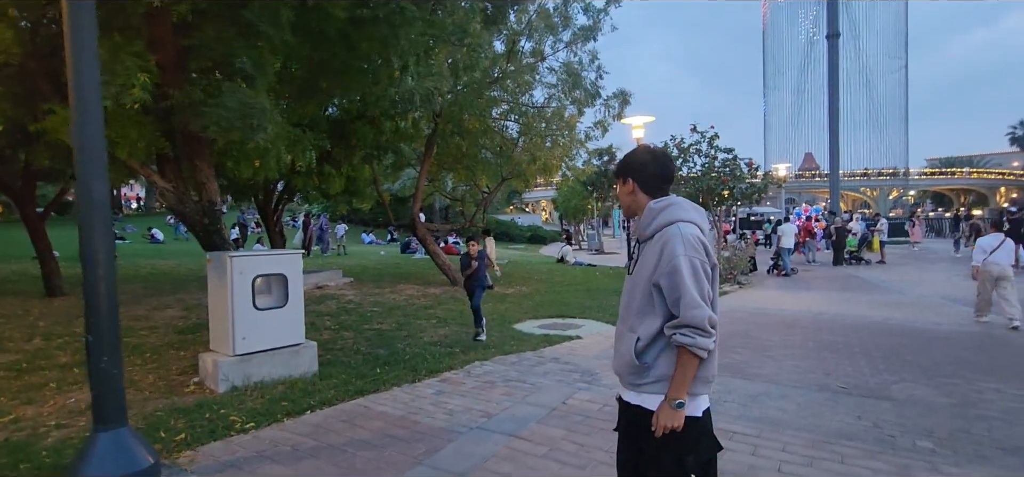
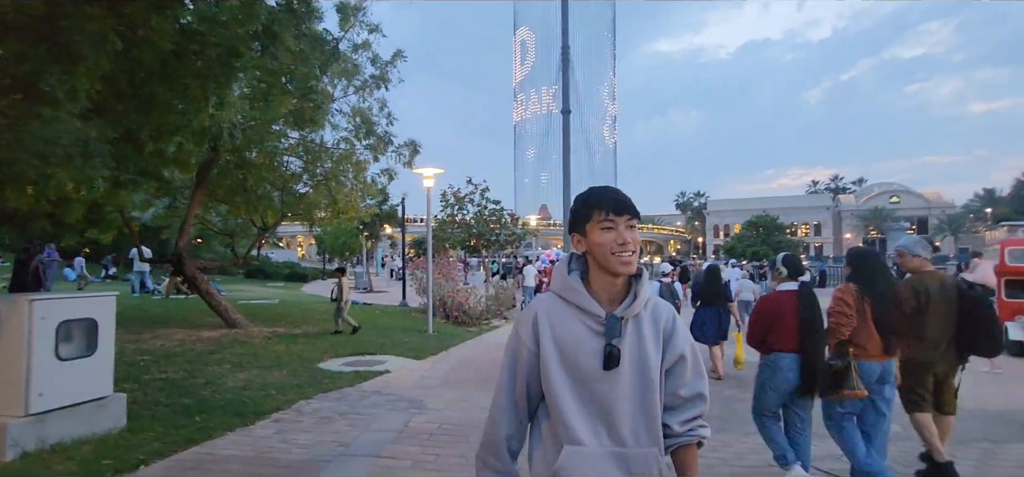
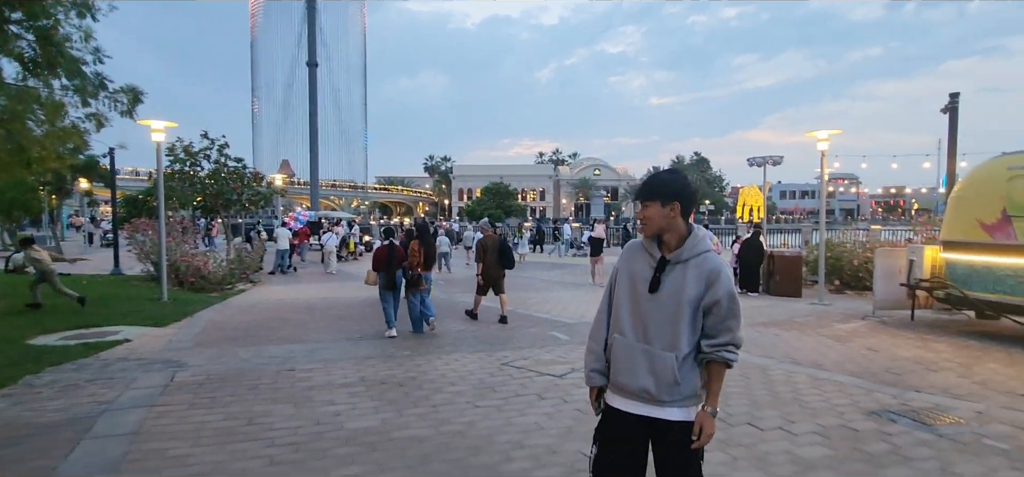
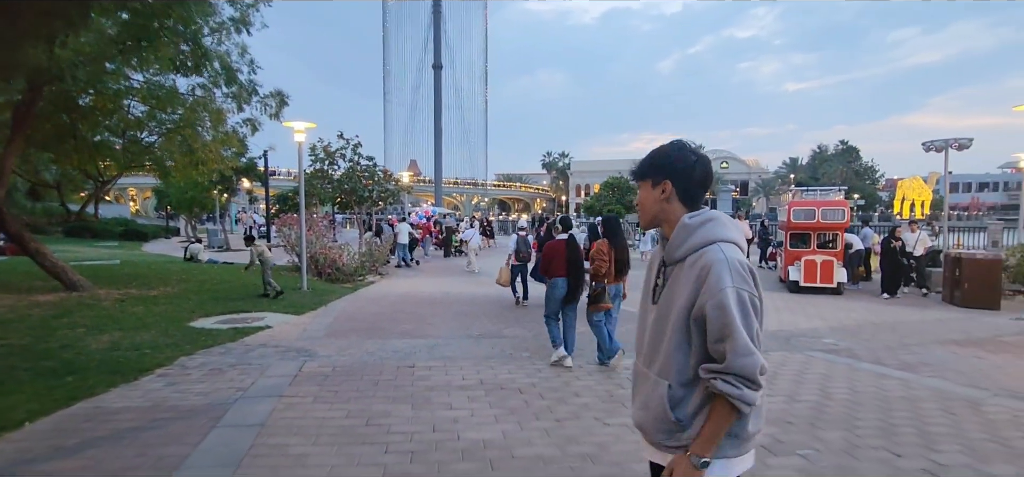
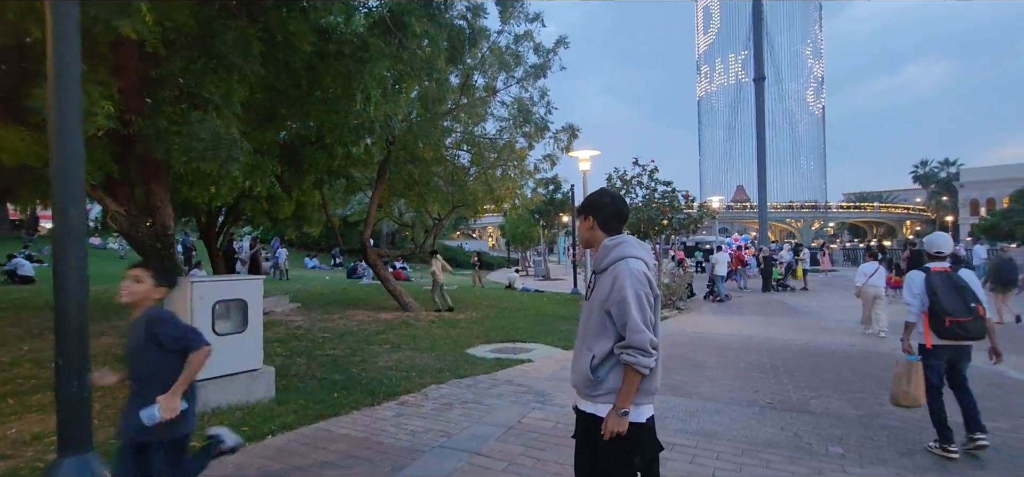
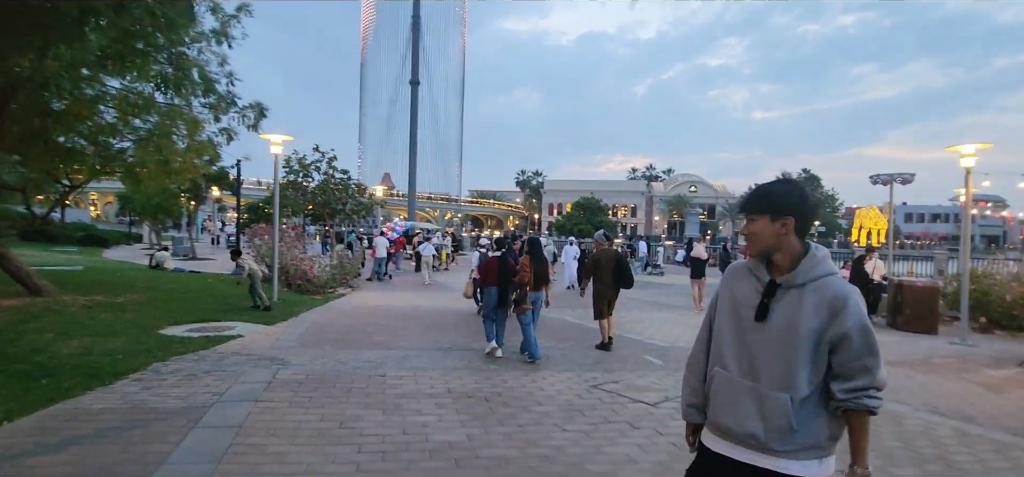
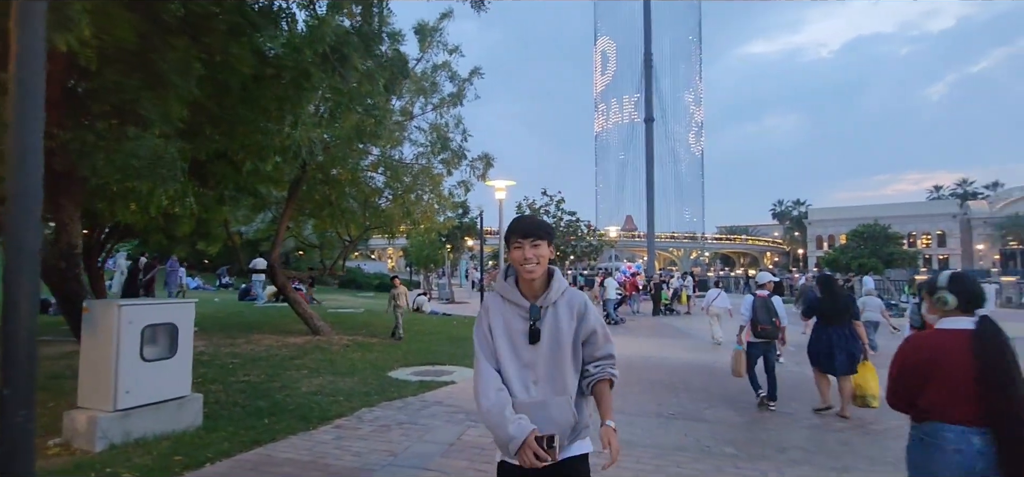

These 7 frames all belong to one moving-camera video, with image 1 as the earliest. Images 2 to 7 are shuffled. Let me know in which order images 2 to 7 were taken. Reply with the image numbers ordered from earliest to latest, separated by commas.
5, 7, 2, 4, 6, 3
